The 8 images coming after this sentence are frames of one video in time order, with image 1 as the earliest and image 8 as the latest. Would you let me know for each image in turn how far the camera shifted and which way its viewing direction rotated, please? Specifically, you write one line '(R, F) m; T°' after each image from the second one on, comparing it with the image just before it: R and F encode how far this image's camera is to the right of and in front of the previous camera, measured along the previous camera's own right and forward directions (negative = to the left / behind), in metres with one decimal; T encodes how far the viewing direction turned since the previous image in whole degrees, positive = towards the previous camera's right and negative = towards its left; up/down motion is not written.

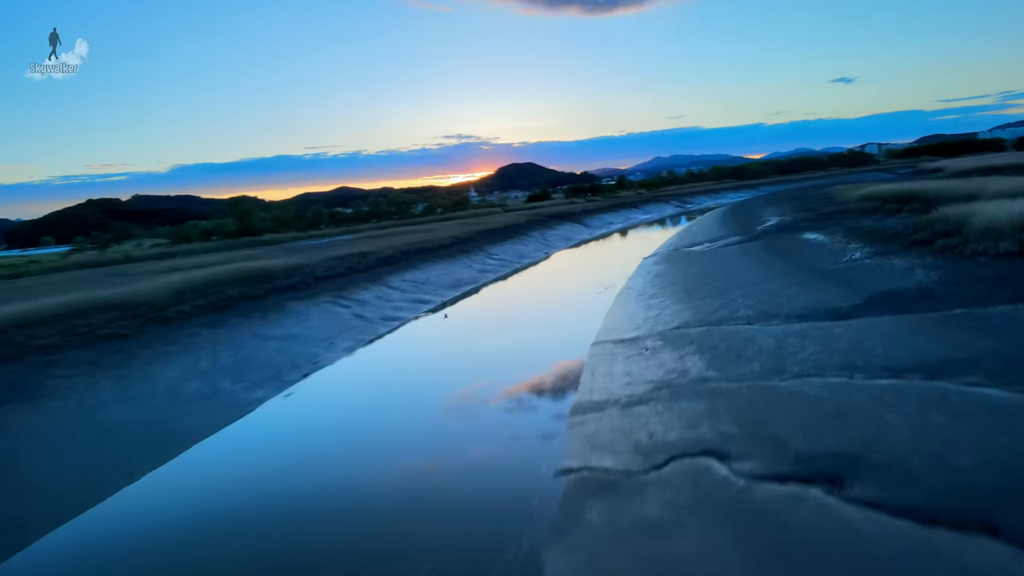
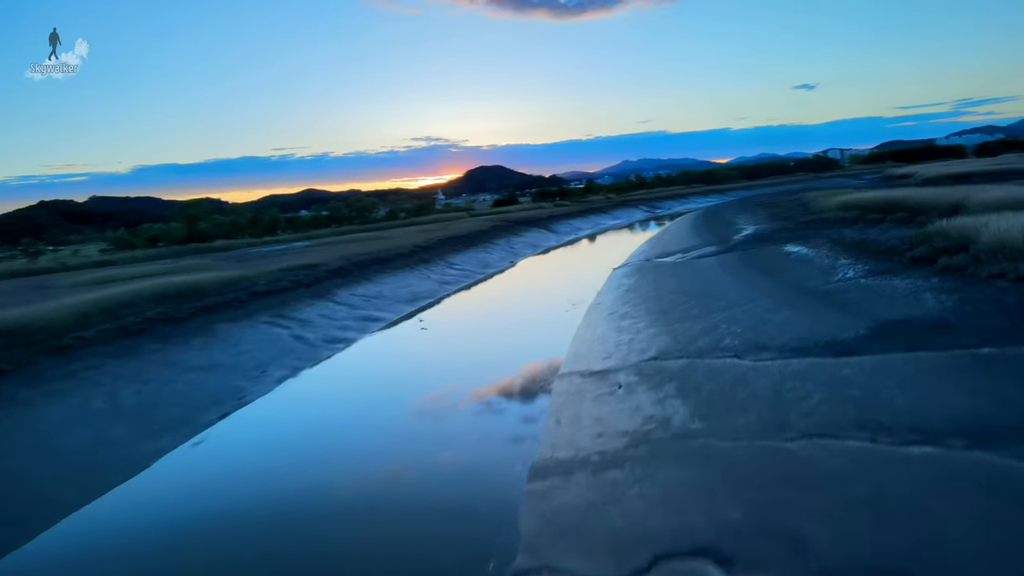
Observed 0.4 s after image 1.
(+0.2, +1.4) m; +2°
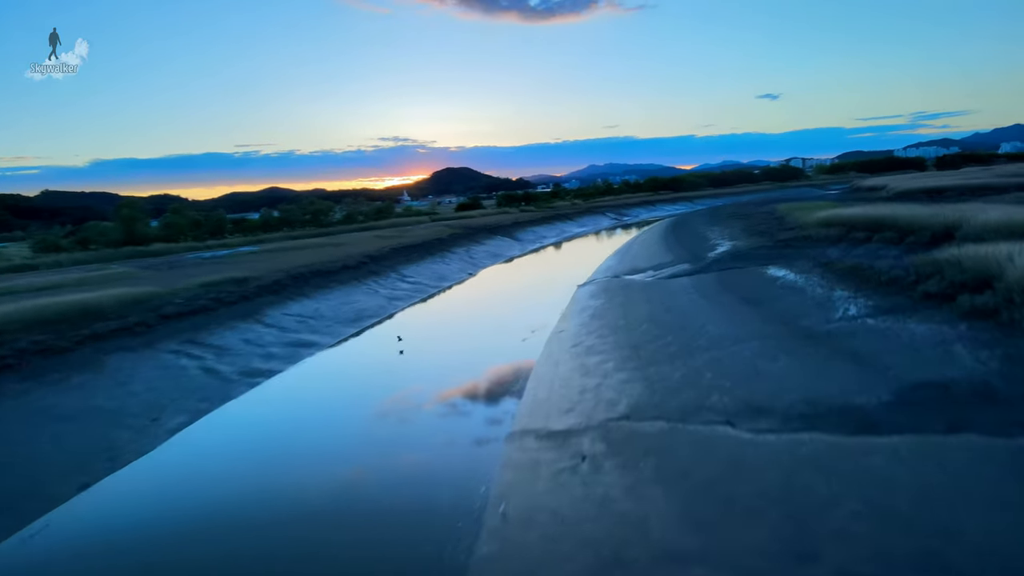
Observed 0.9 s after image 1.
(+0.3, +1.8) m; +3°
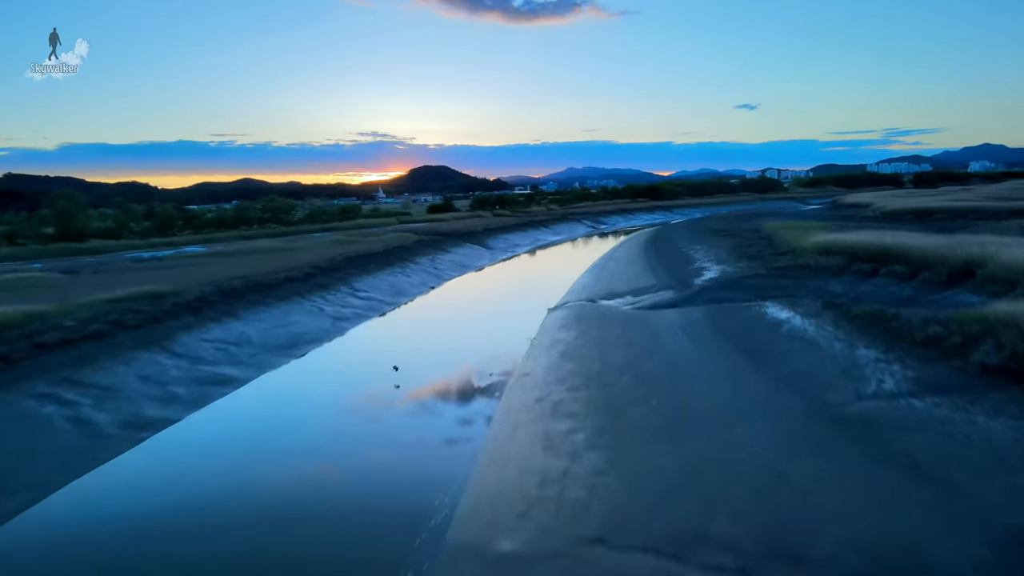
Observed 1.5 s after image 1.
(+0.3, +2.2) m; +2°
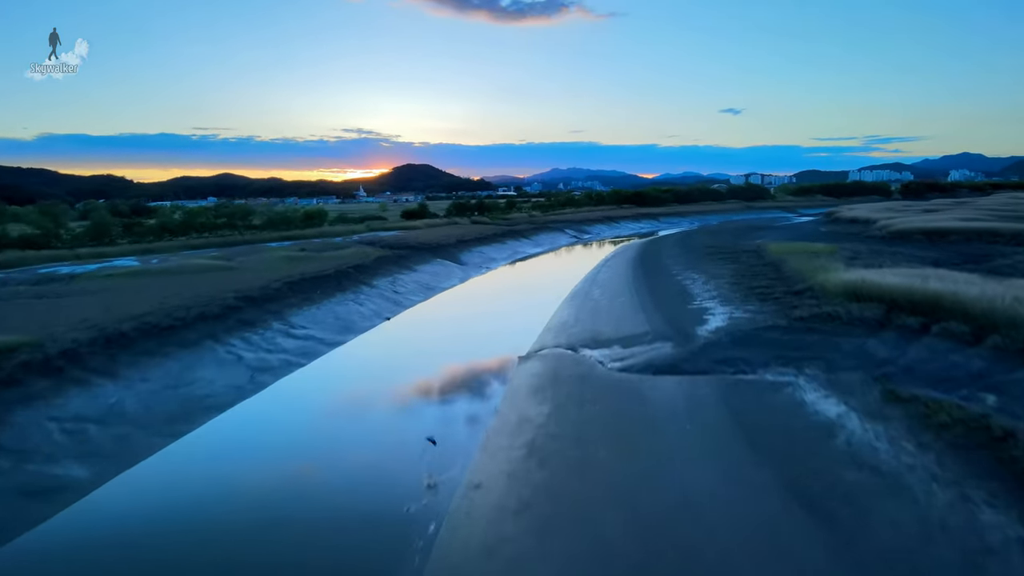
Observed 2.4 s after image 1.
(+0.4, +3.3) m; +1°
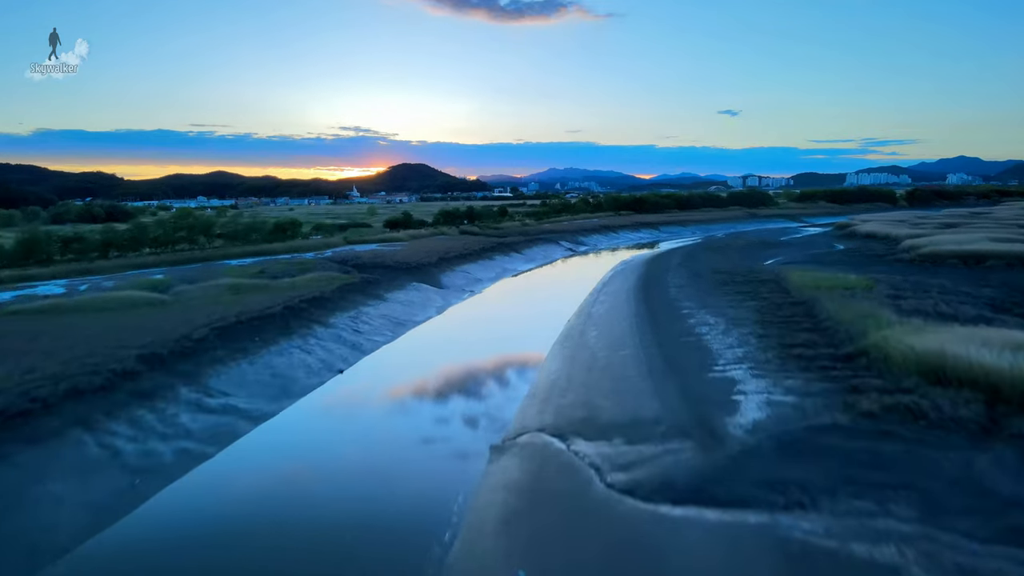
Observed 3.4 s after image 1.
(+0.4, +3.6) m; 0°
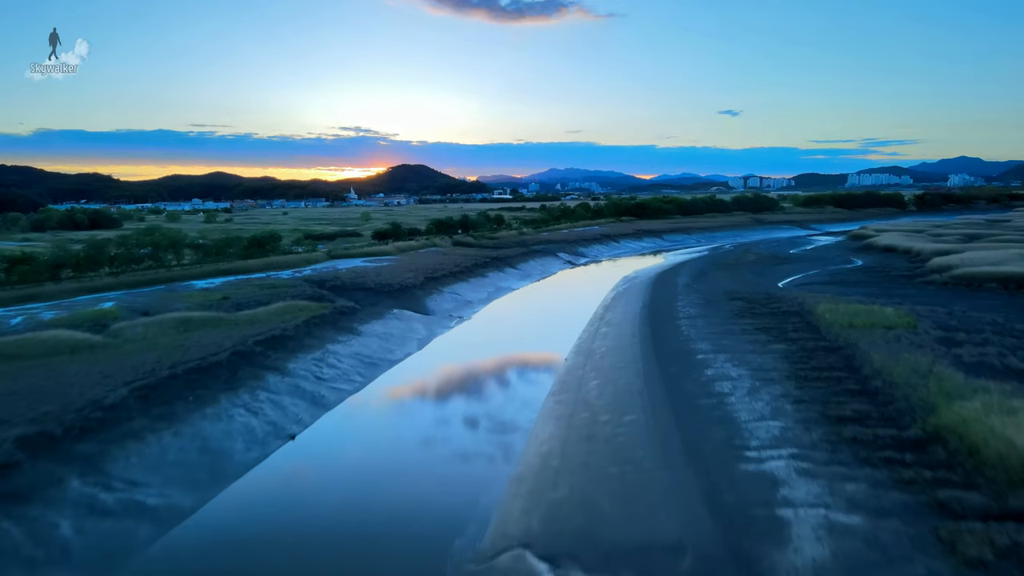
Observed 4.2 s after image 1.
(+0.3, +2.8) m; 0°
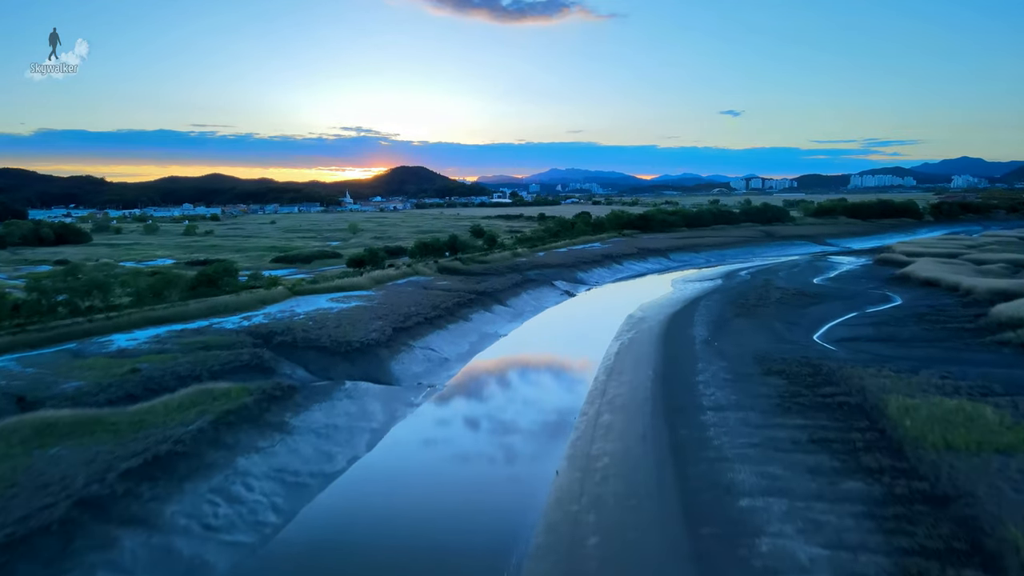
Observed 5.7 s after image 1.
(+0.6, +5.1) m; 0°
